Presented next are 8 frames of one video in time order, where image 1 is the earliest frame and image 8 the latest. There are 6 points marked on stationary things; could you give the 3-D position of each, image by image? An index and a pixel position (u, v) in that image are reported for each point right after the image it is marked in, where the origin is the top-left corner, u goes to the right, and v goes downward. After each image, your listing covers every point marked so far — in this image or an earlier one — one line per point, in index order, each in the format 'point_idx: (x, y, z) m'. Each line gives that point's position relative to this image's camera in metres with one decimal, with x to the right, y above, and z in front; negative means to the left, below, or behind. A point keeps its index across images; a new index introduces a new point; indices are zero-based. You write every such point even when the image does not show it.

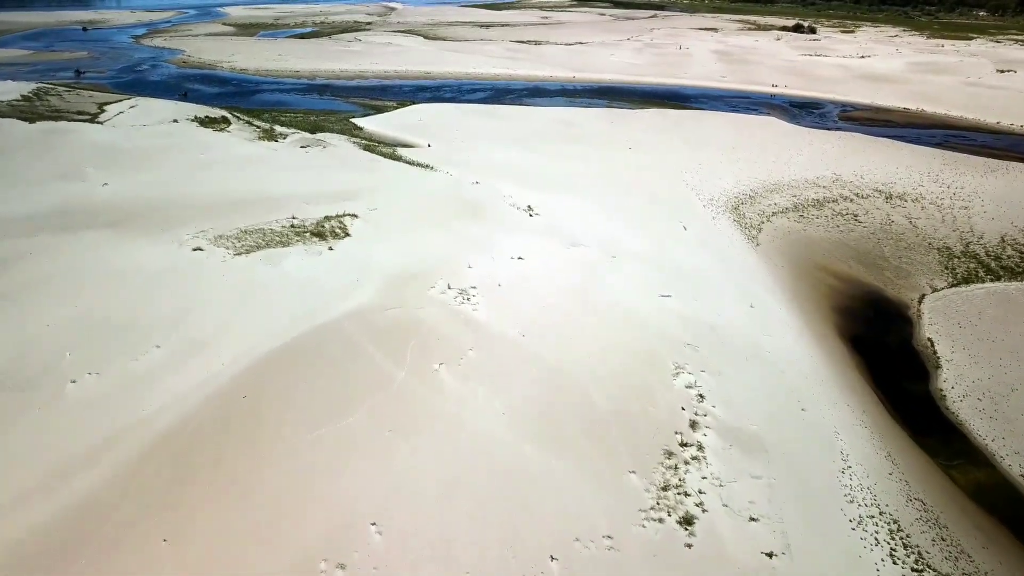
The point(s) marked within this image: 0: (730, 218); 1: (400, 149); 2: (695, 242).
0: (+8.3, +2.7, +14.0) m
1: (-5.5, +6.8, +18.5) m
2: (+6.3, +1.5, +12.7) m
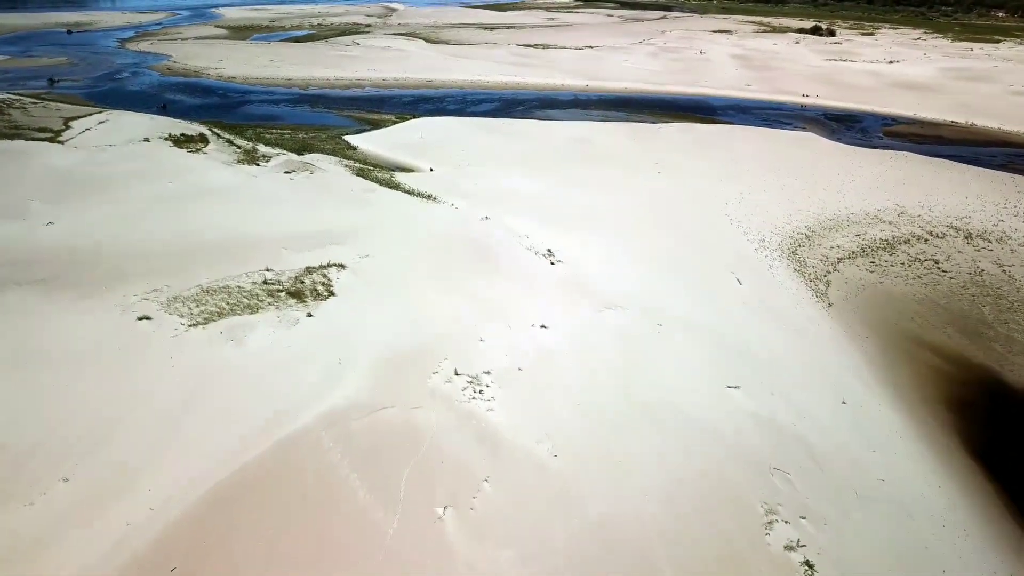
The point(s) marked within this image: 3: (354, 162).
0: (+8.8, +0.7, +11.8) m
1: (-4.9, +4.9, +16.3) m
2: (+6.8, -0.4, +10.5) m
3: (-7.2, +5.7, +17.1) m
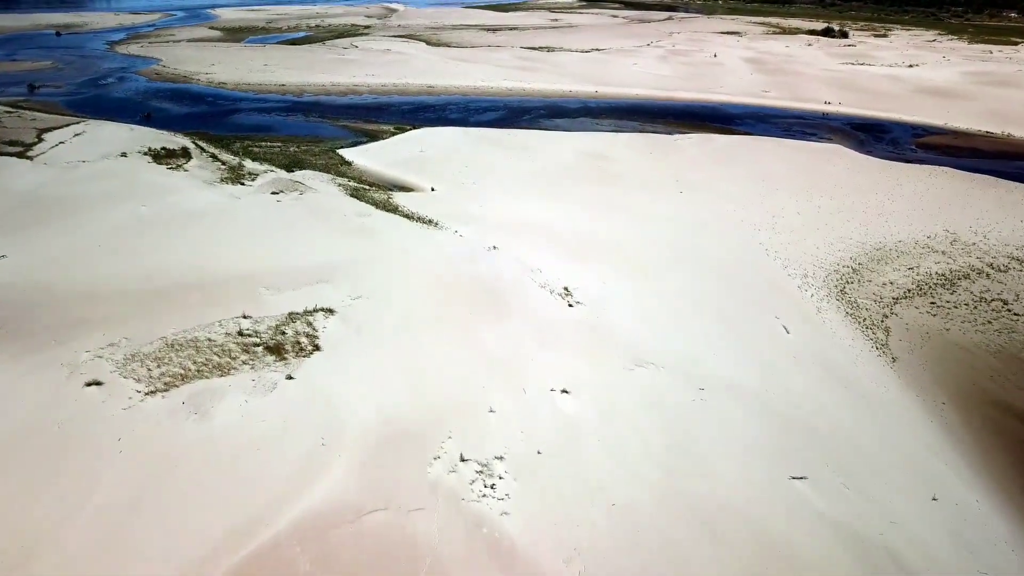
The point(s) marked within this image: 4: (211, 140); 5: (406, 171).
0: (+9.2, -0.6, +10.4) m
1: (-4.6, +3.7, +14.9) m
2: (+7.2, -1.7, +9.1) m
3: (-6.9, +4.5, +15.6) m
4: (-15.3, +7.5, +18.8) m
5: (-4.8, +5.2, +16.6) m
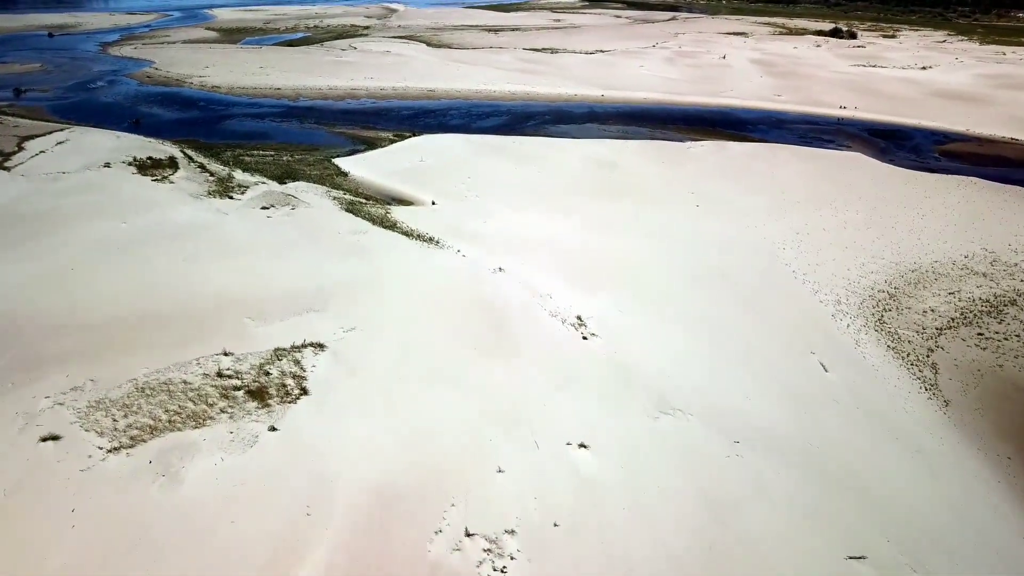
0: (+9.4, -1.3, +9.5) m
1: (-4.3, +2.9, +14.0) m
2: (+7.4, -2.4, +8.2) m
3: (-6.7, +3.7, +14.8) m
4: (-15.0, +6.7, +17.9) m
5: (-4.5, +4.5, +15.7) m
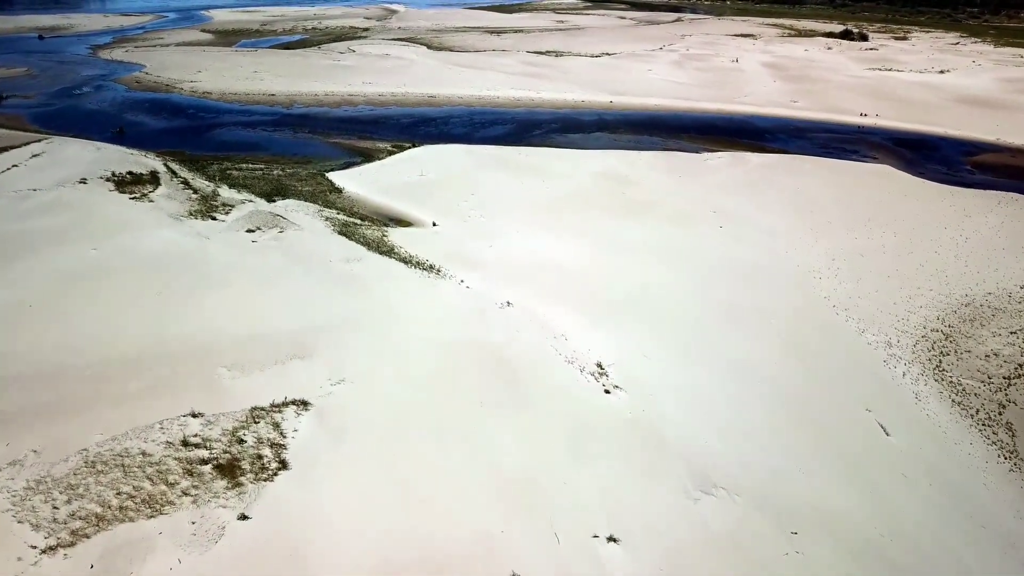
0: (+9.6, -2.3, +8.3) m
1: (-4.1, +1.9, +12.8) m
2: (+7.6, -3.5, +7.0) m
3: (-6.4, +2.7, +13.6) m
4: (-14.8, +5.7, +16.8) m
5: (-4.3, +3.5, +14.6) m
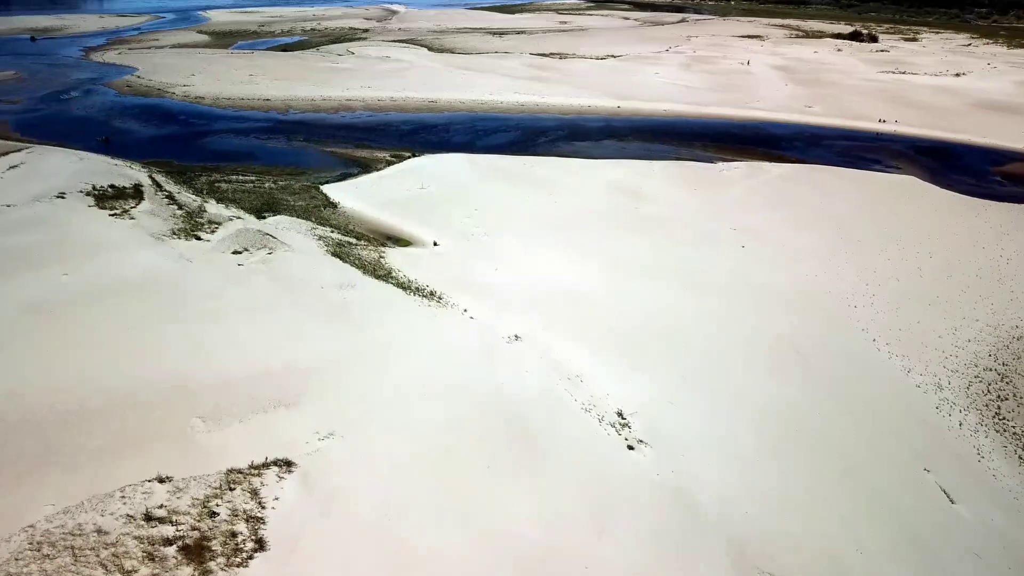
0: (+9.8, -3.2, +7.4) m
1: (-3.9, +1.1, +11.9) m
2: (+7.8, -4.3, +6.1) m
3: (-6.2, +1.9, +12.7) m
4: (-14.5, +4.9, +15.9) m
5: (-4.1, +2.7, +13.7) m
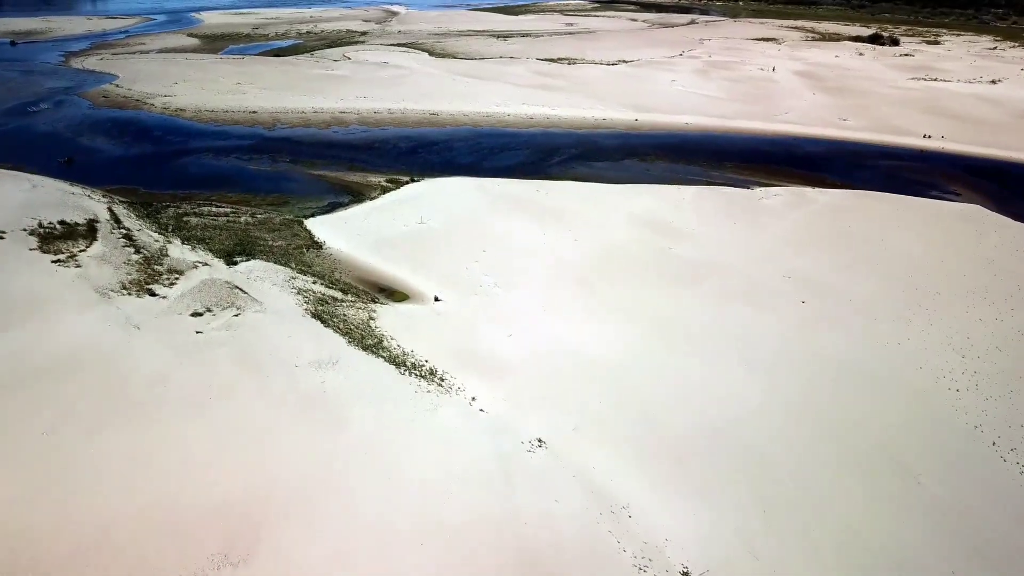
0: (+10.3, -5.0, +5.4) m
1: (-3.4, -0.7, +9.9) m
2: (+8.3, -6.1, +4.1) m
3: (-5.7, +0.2, +10.7) m
4: (-14.1, +3.2, +13.9) m
5: (-3.6, +0.9, +11.7) m
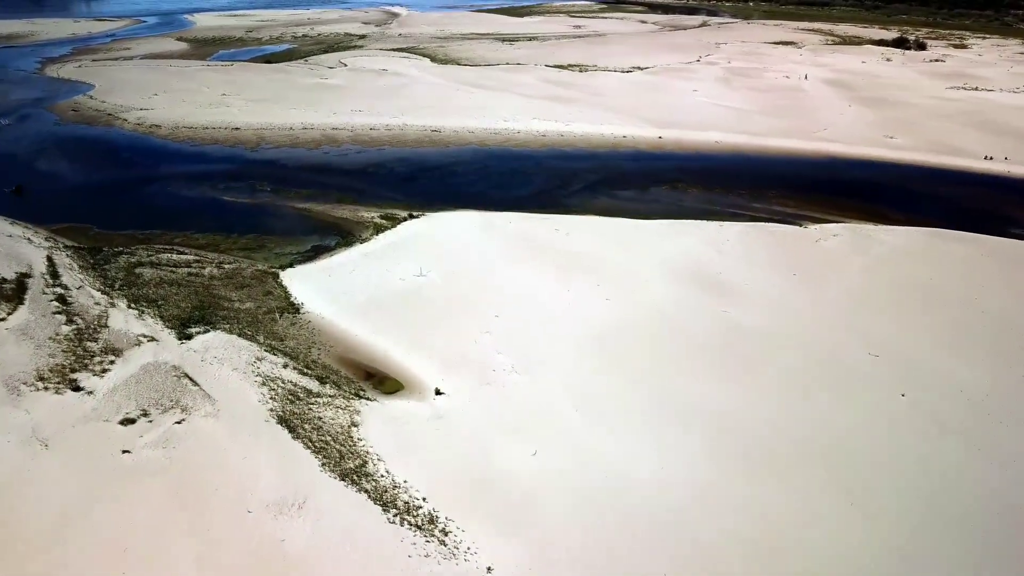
0: (+10.7, -7.0, +3.1) m
1: (-2.9, -2.6, +7.8) m
2: (+8.7, -8.1, +1.9) m
3: (-5.2, -1.8, +8.6) m
4: (-13.6, +1.3, +11.8) m
5: (-3.1, -1.0, +9.5) m
